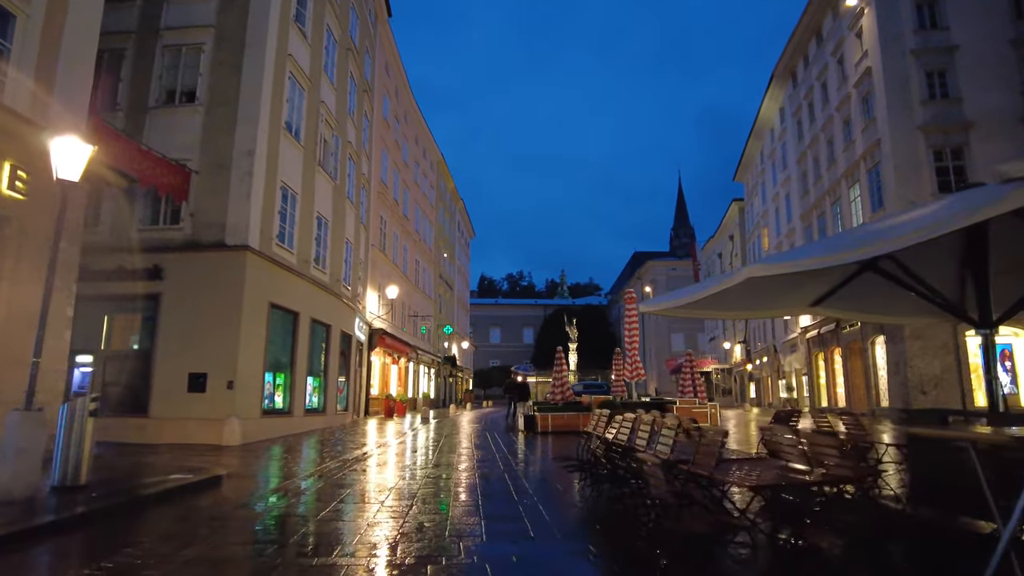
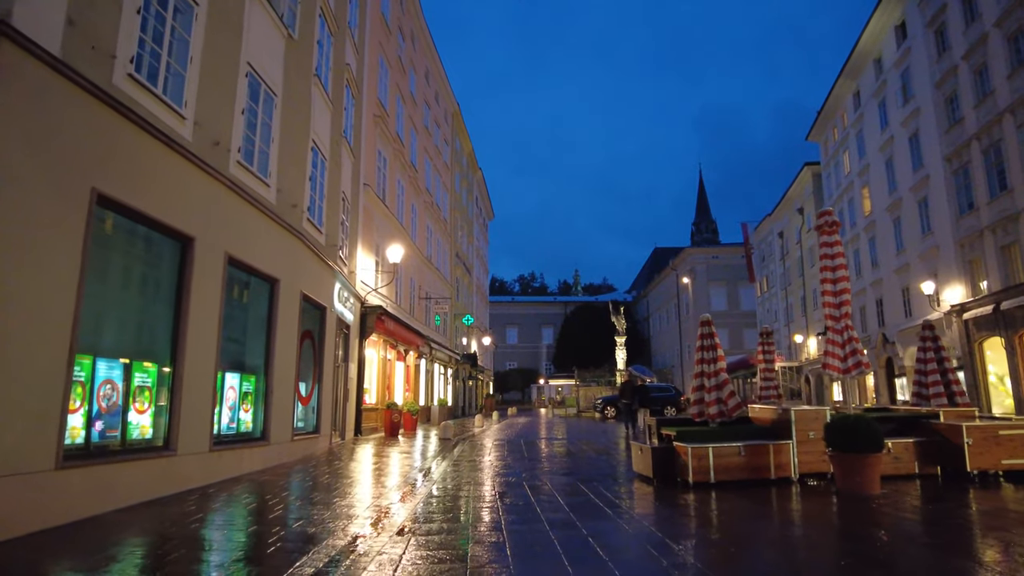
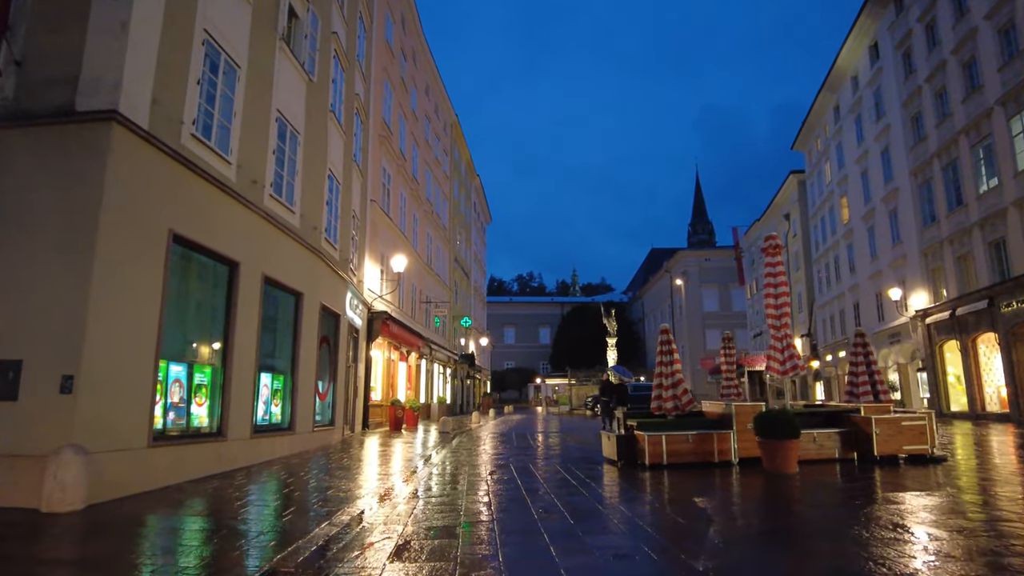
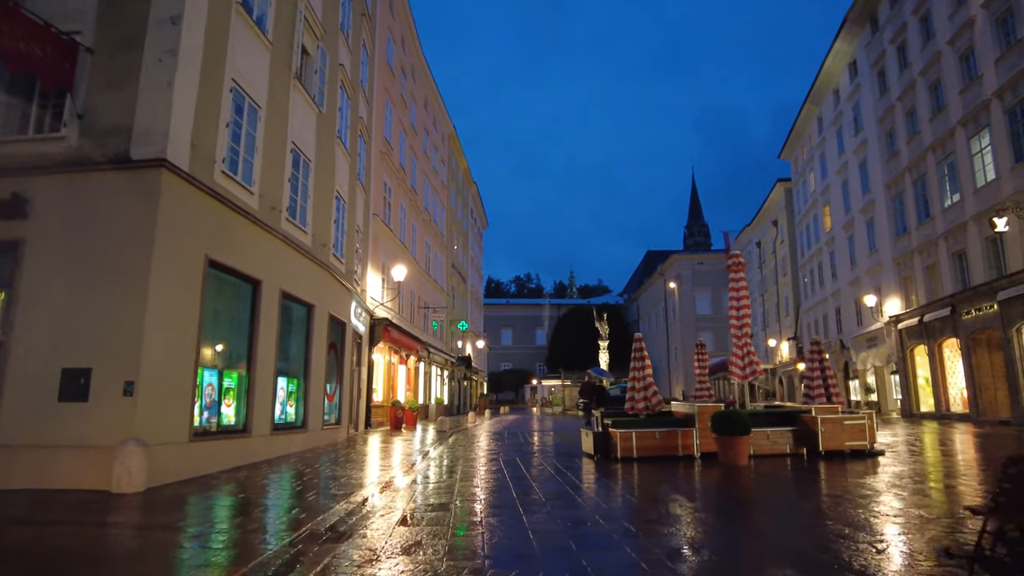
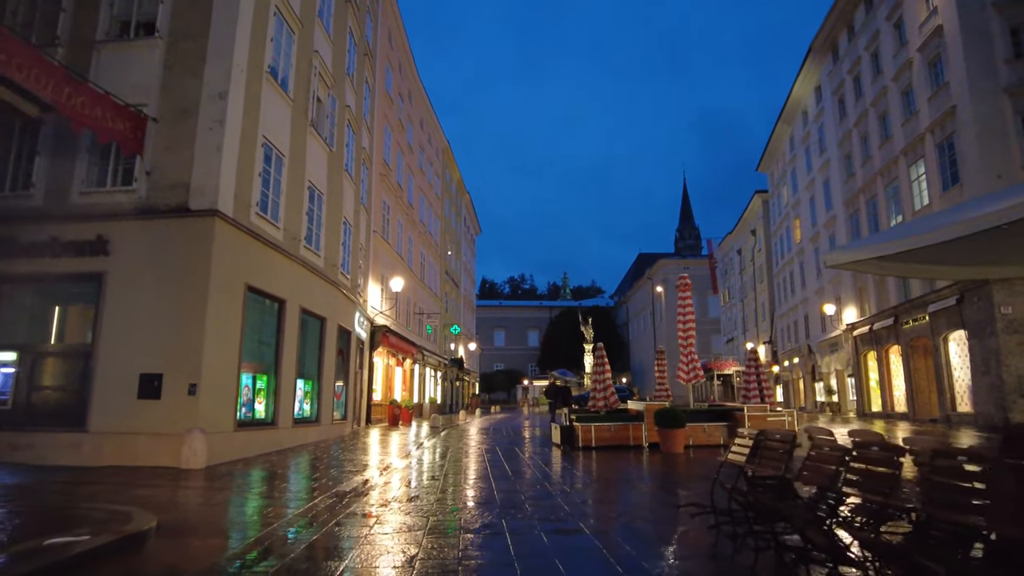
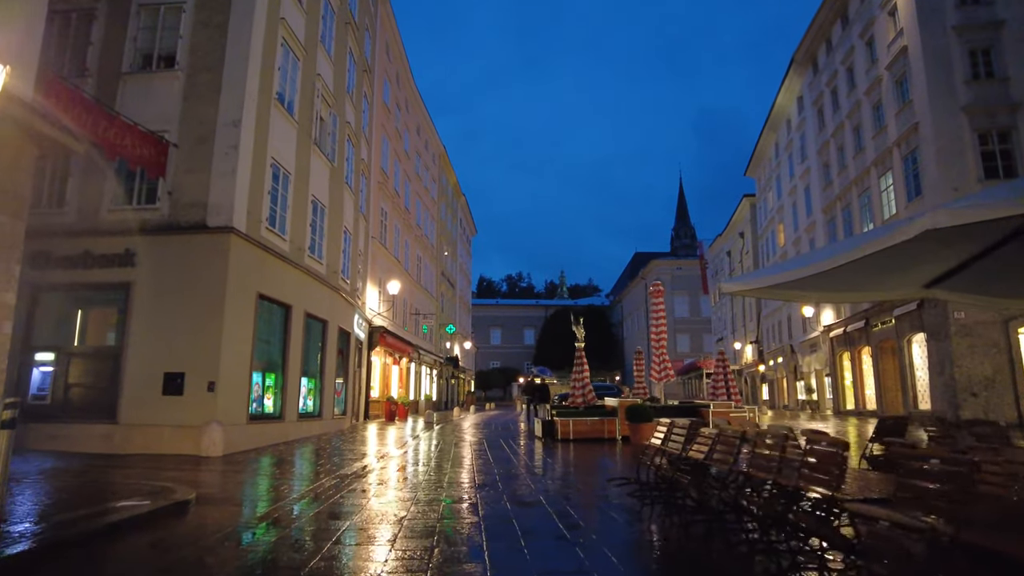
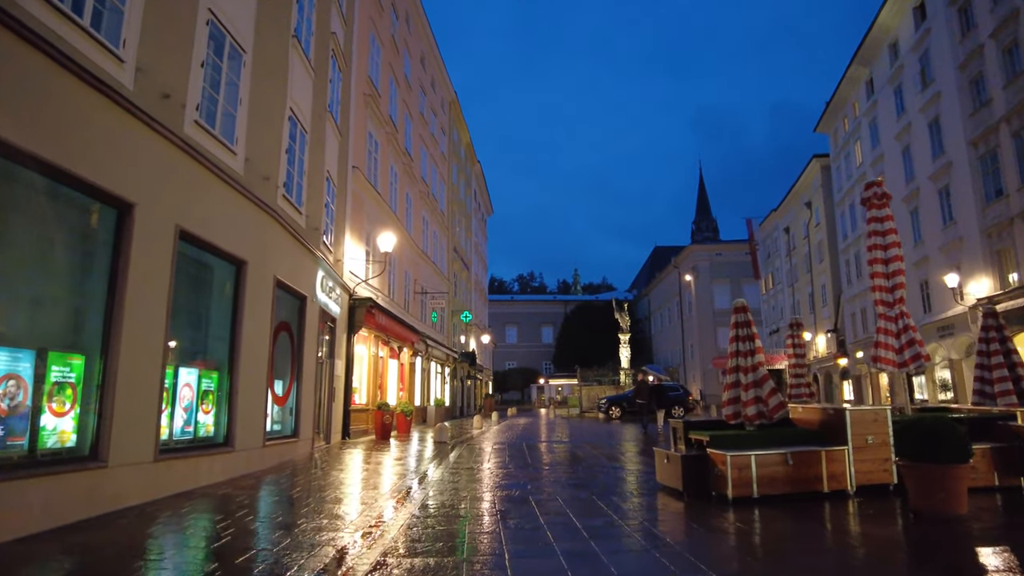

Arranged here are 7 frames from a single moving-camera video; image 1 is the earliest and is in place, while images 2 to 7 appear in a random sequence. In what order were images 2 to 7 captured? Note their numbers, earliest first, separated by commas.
6, 5, 4, 3, 2, 7
